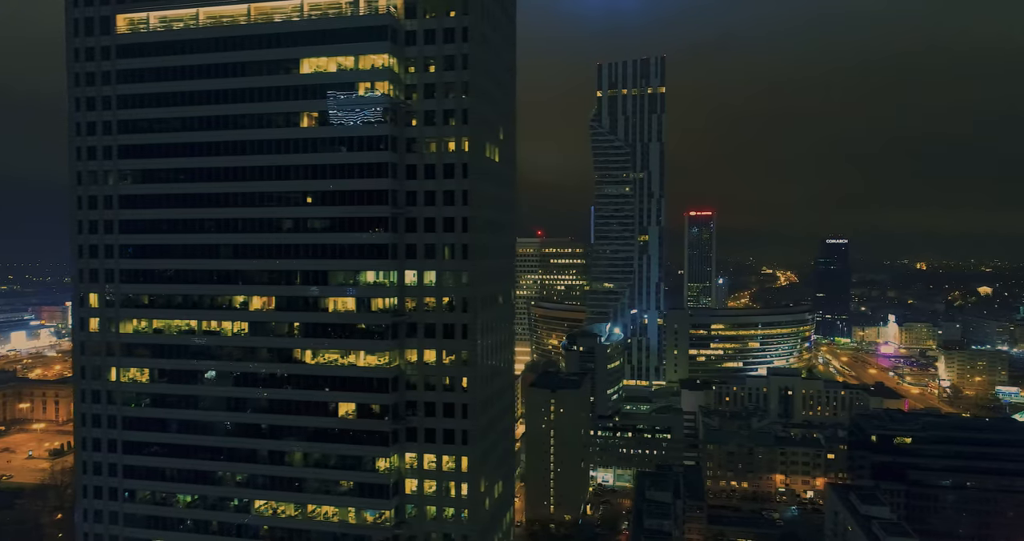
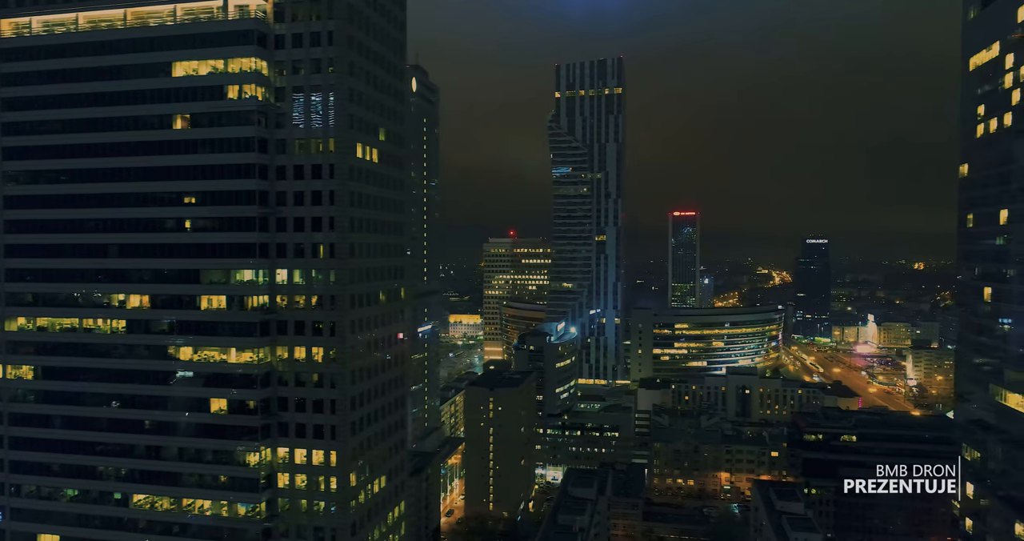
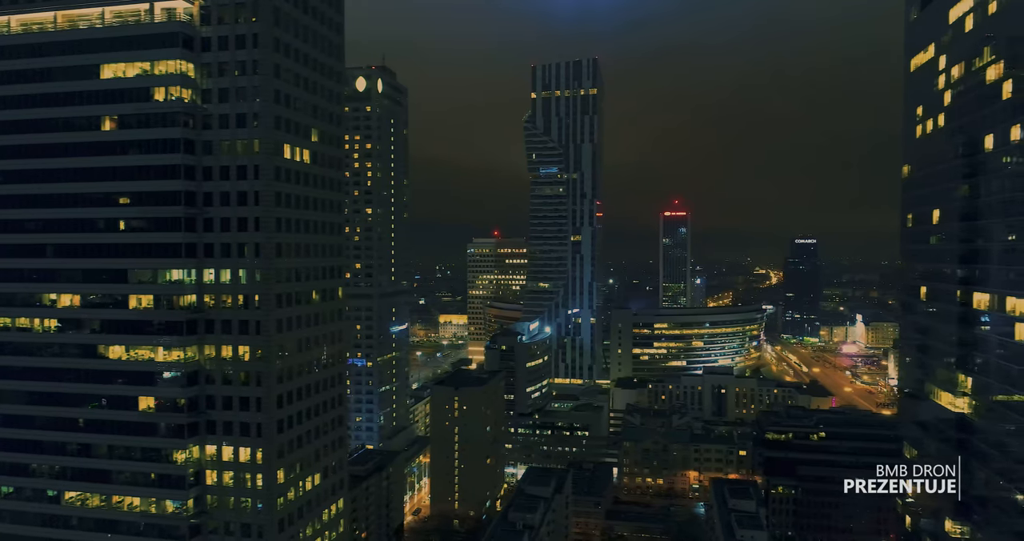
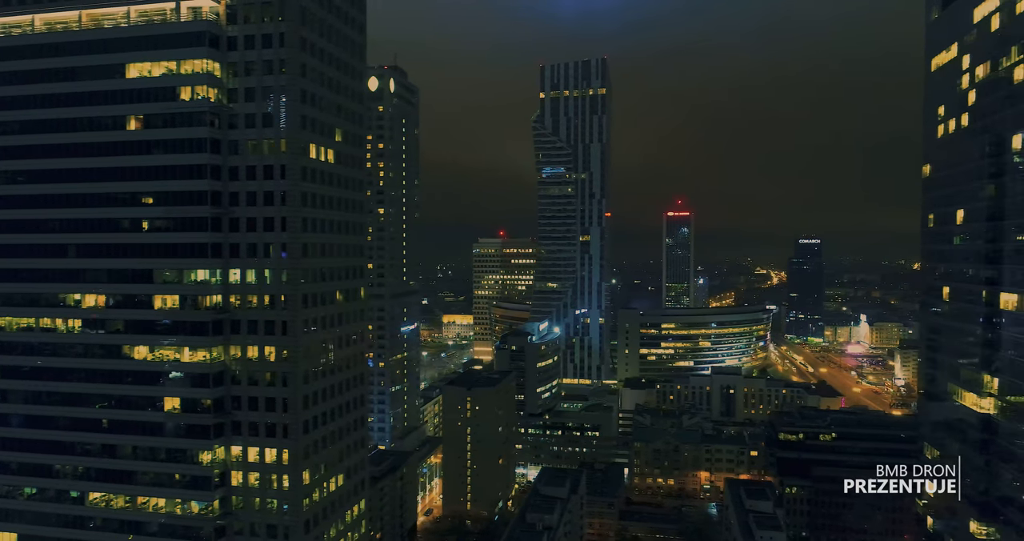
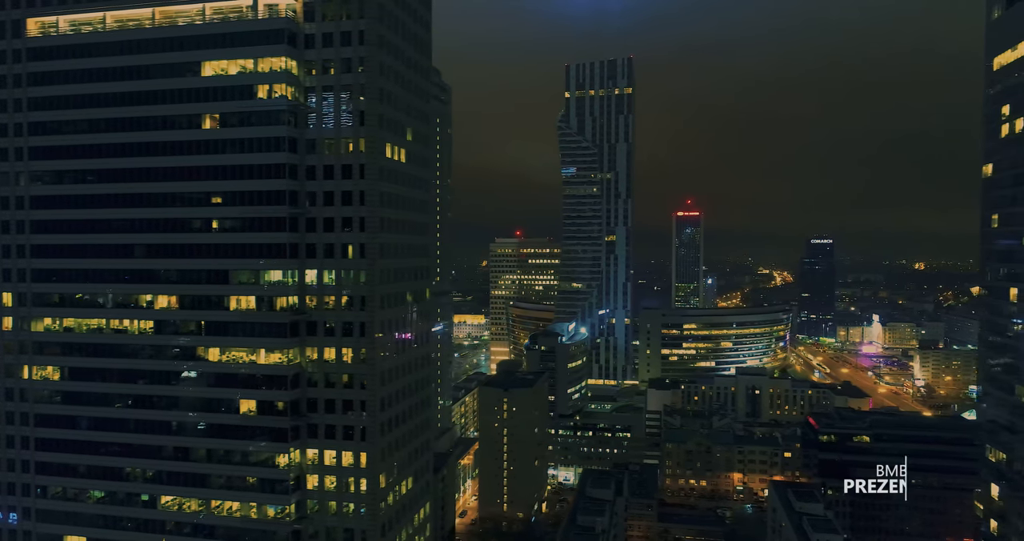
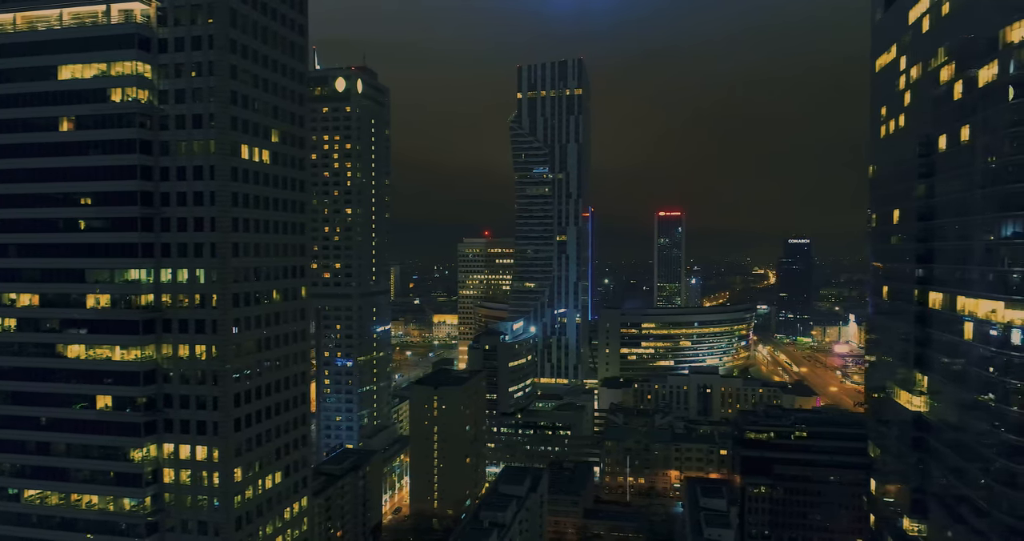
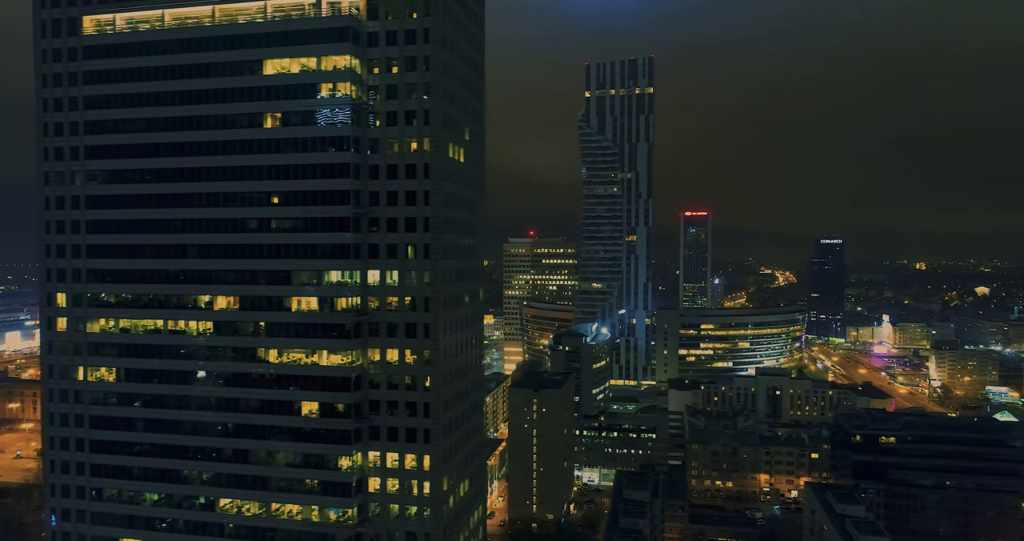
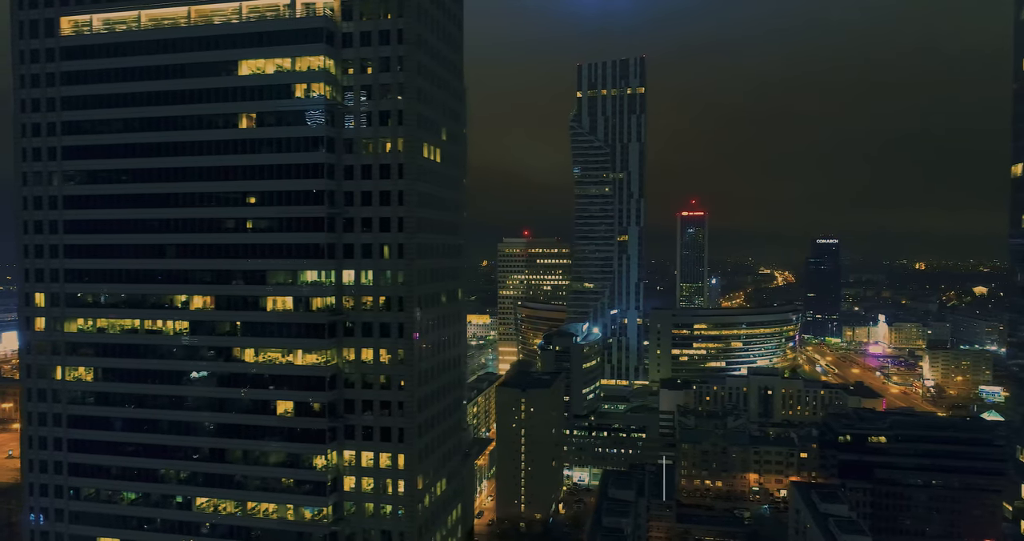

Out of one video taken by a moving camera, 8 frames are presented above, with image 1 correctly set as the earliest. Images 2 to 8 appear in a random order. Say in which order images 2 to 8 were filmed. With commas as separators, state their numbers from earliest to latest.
7, 8, 5, 2, 4, 3, 6
